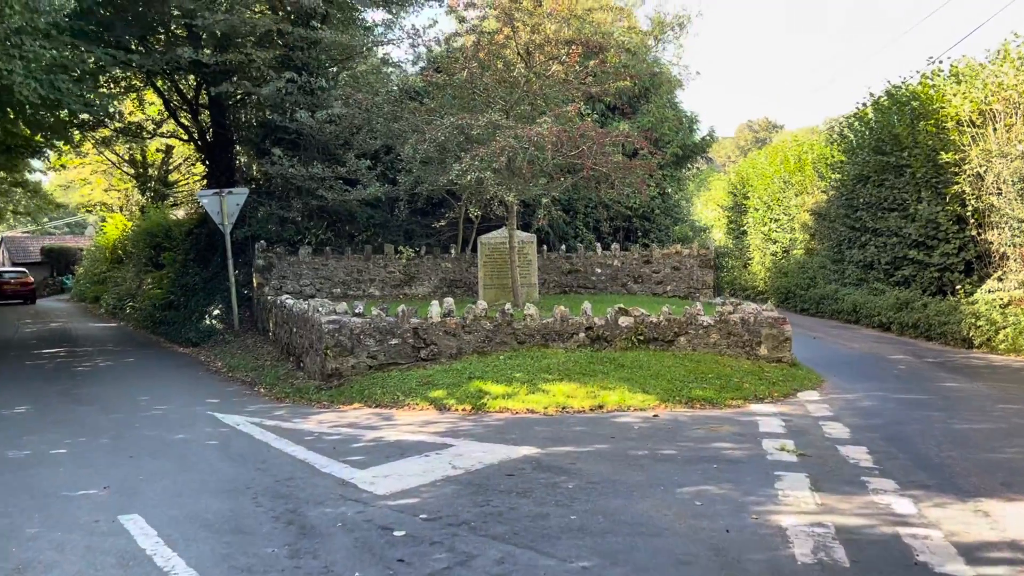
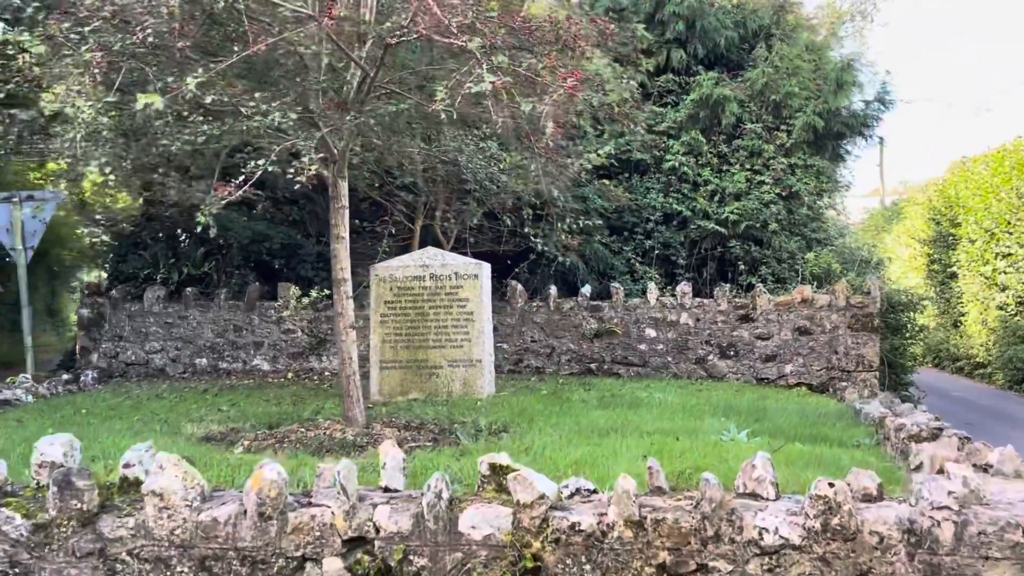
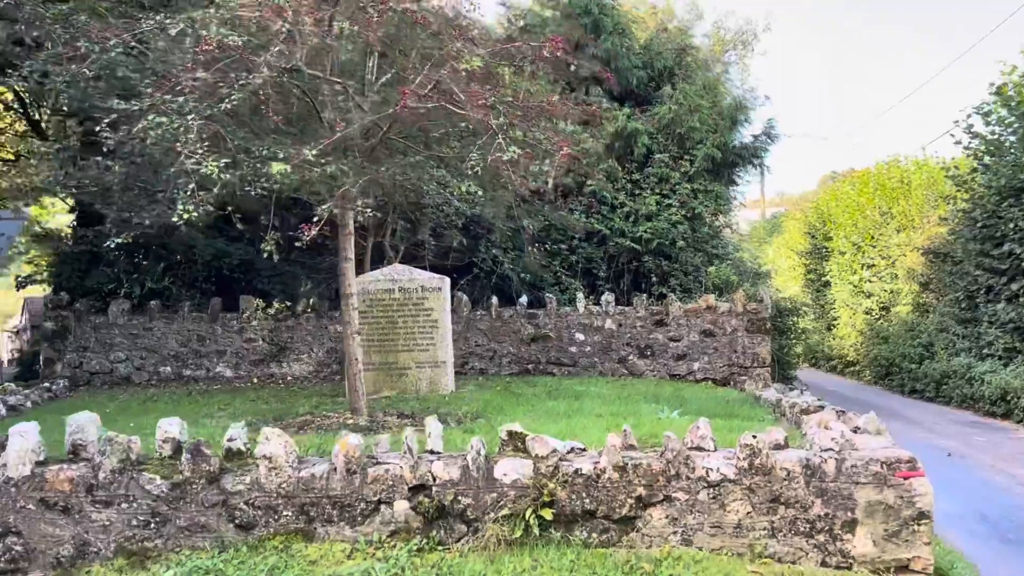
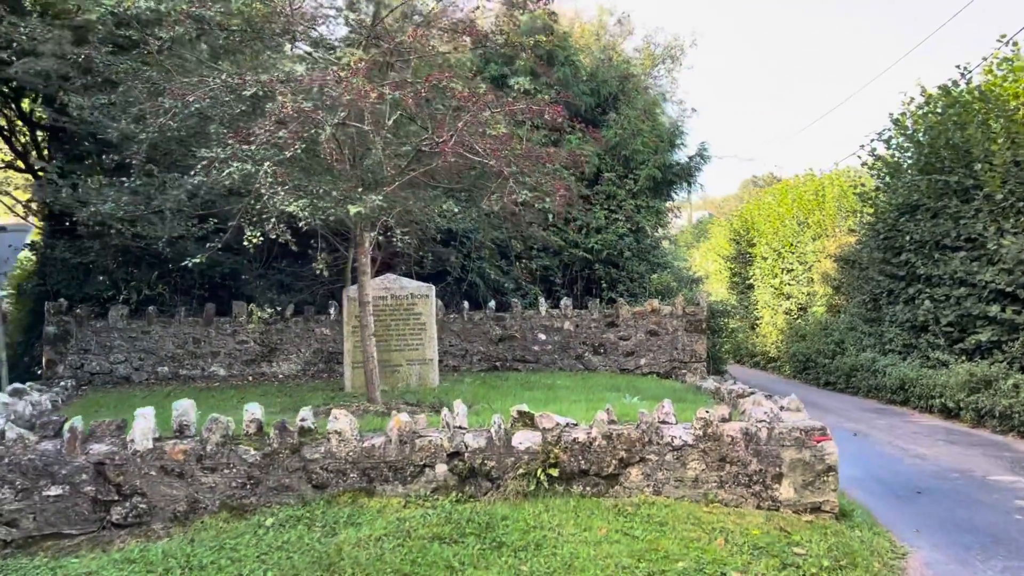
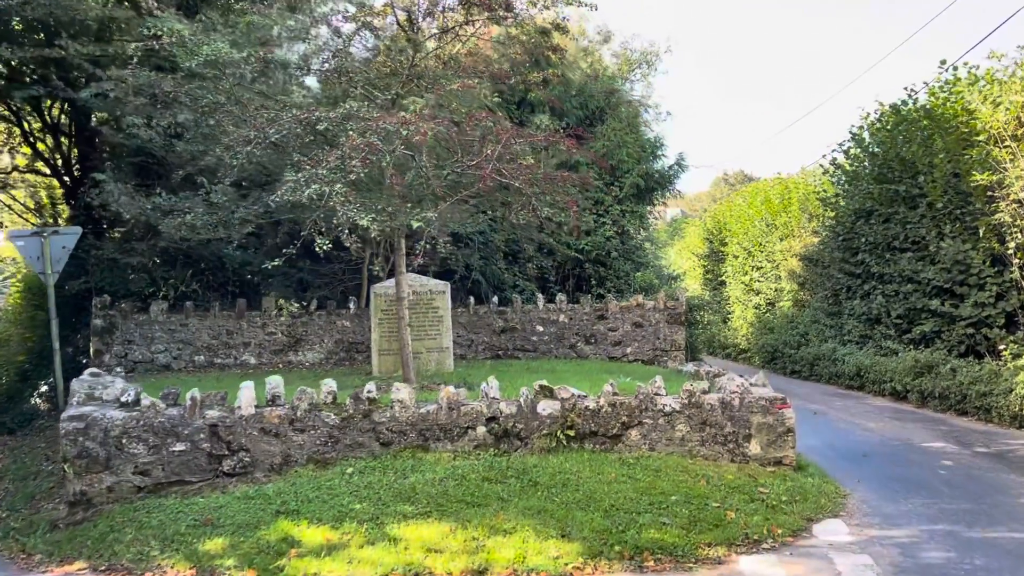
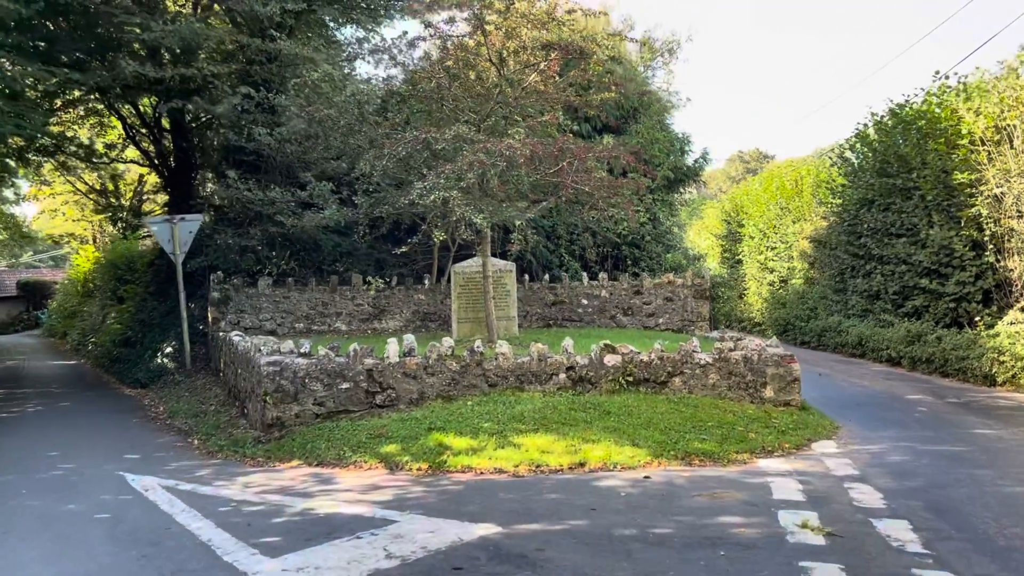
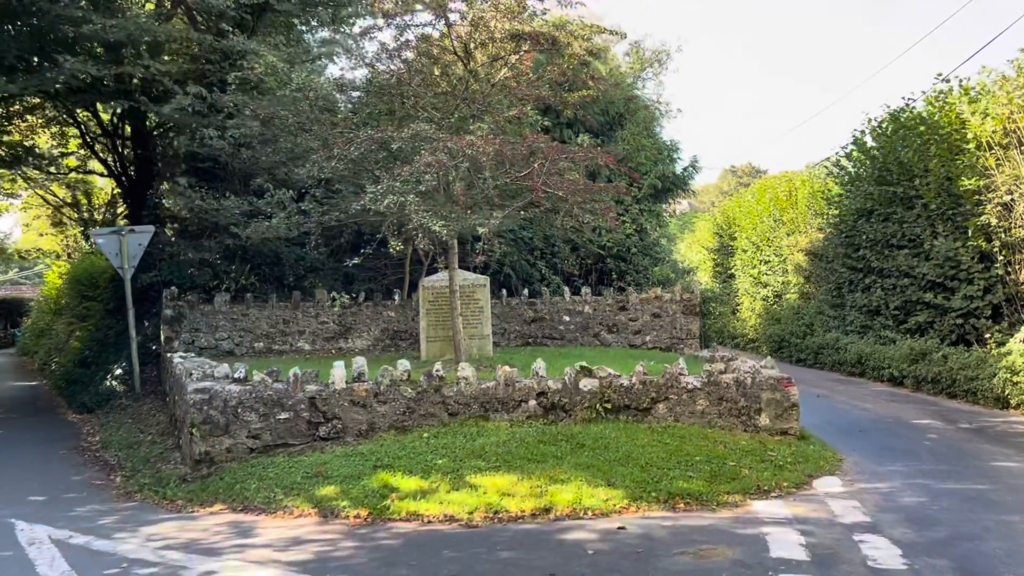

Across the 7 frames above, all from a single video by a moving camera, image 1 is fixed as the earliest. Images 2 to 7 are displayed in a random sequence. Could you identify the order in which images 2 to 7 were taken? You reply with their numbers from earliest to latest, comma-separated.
6, 7, 5, 4, 3, 2
